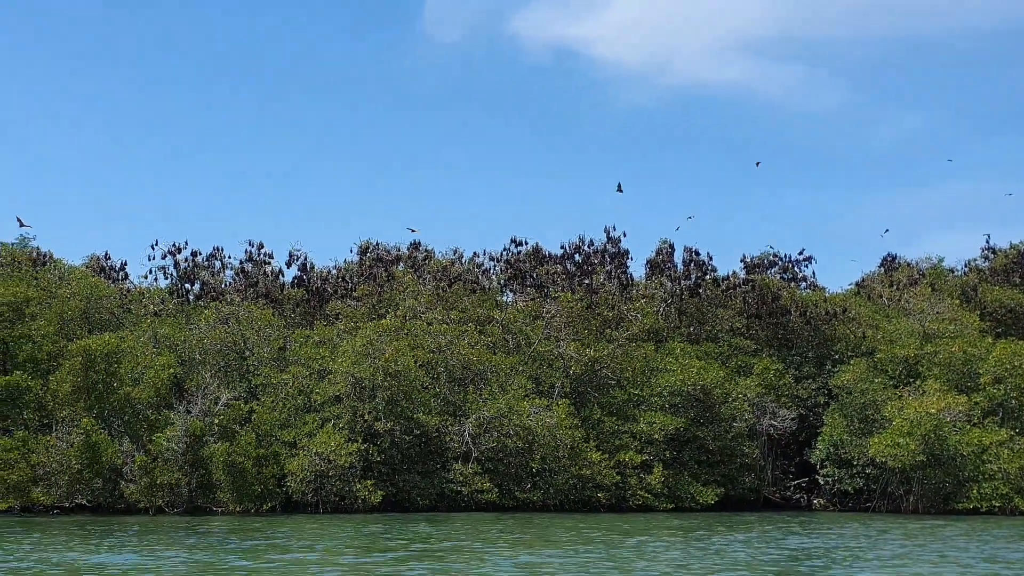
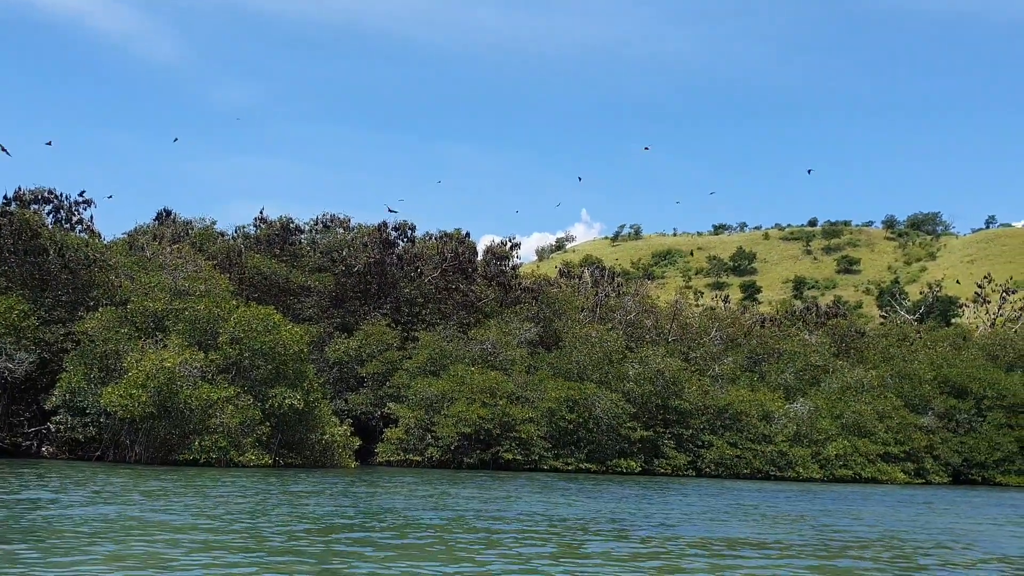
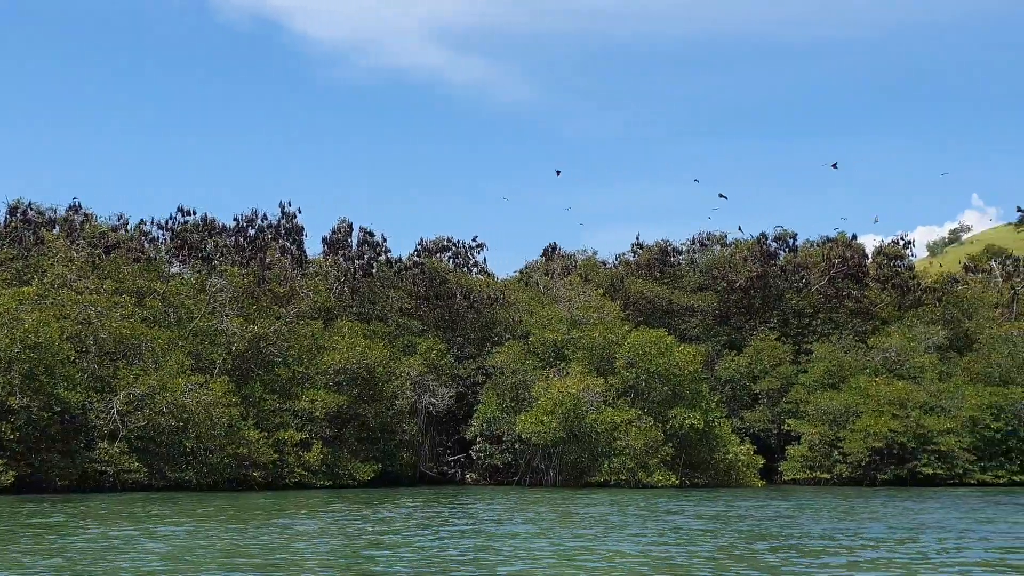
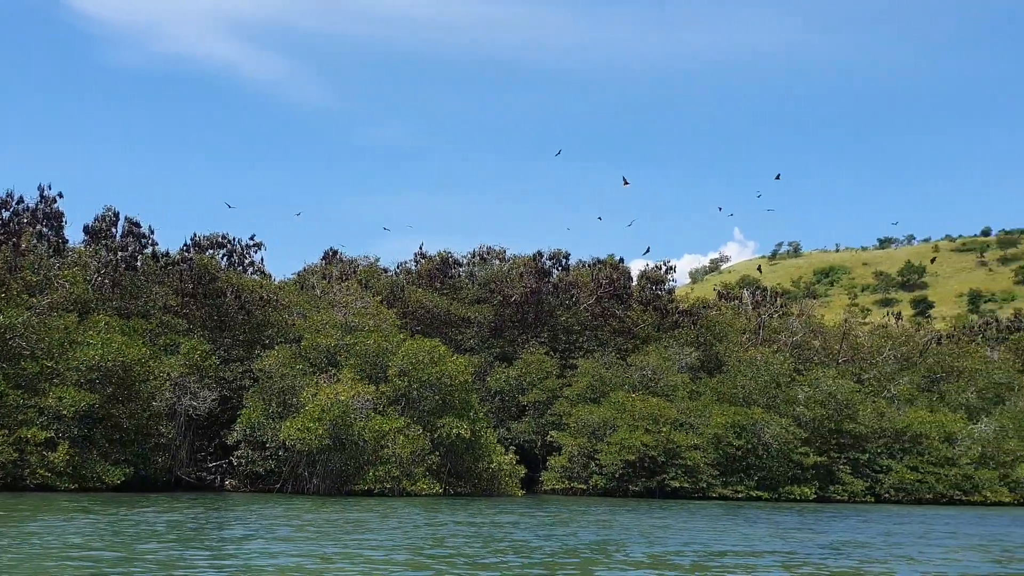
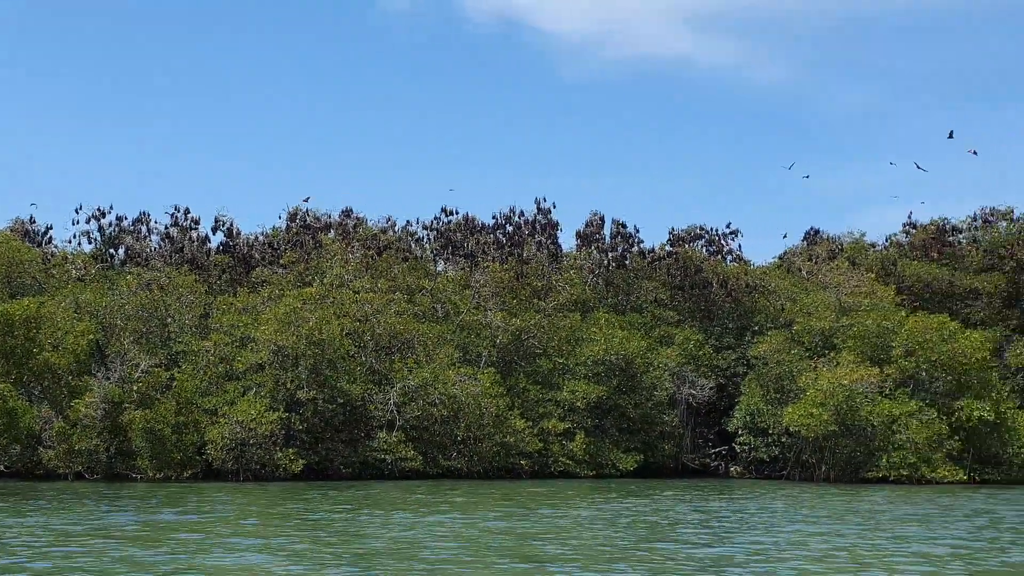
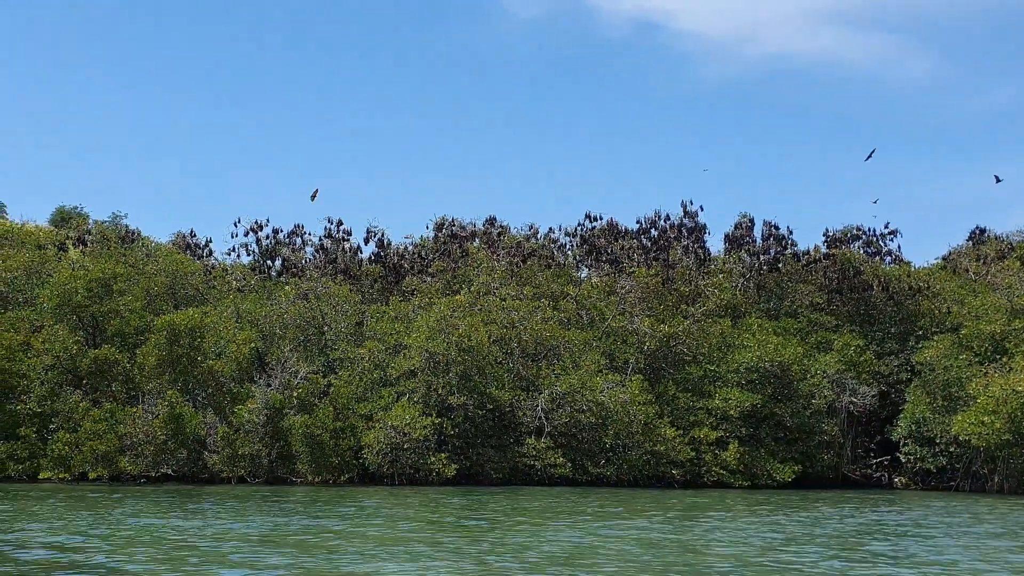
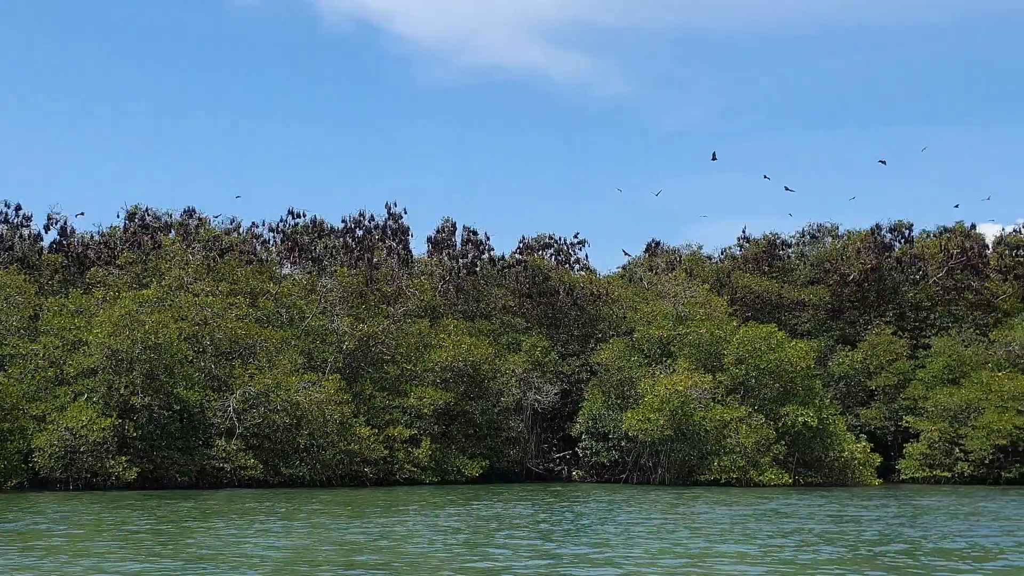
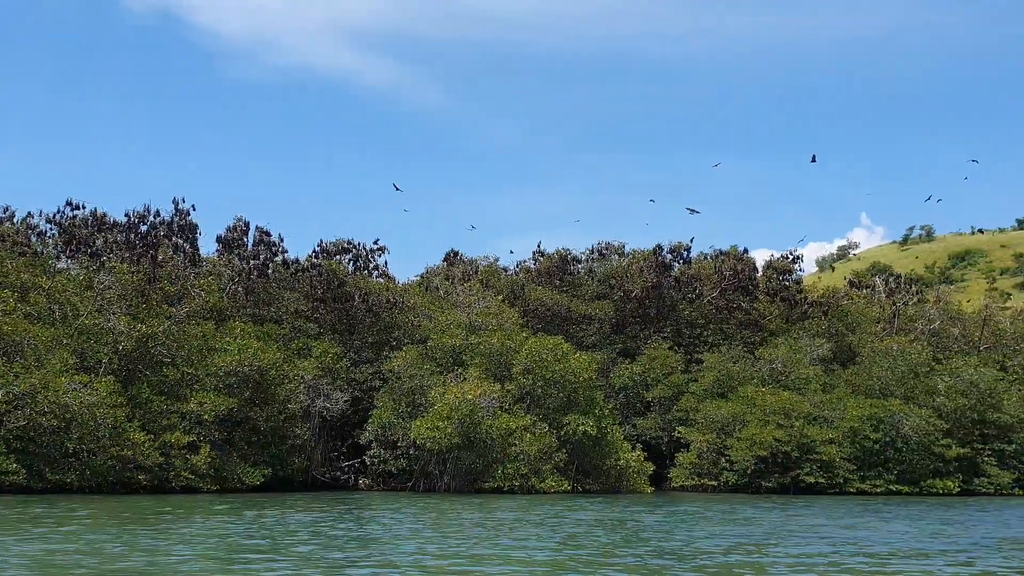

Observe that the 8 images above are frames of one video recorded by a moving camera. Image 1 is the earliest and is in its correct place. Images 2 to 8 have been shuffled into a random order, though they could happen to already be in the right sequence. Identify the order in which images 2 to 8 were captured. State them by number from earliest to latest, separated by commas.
6, 5, 7, 3, 8, 4, 2
